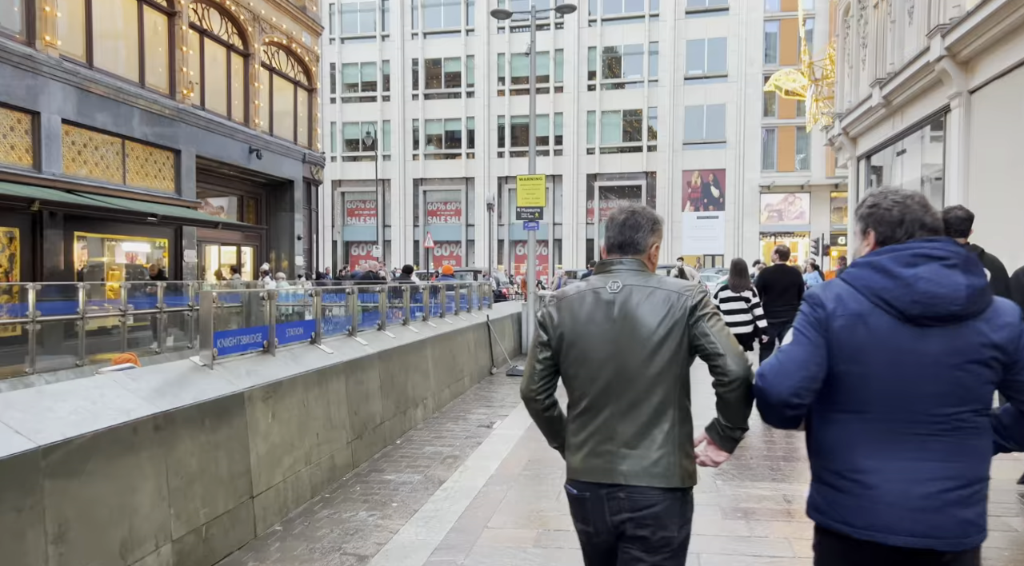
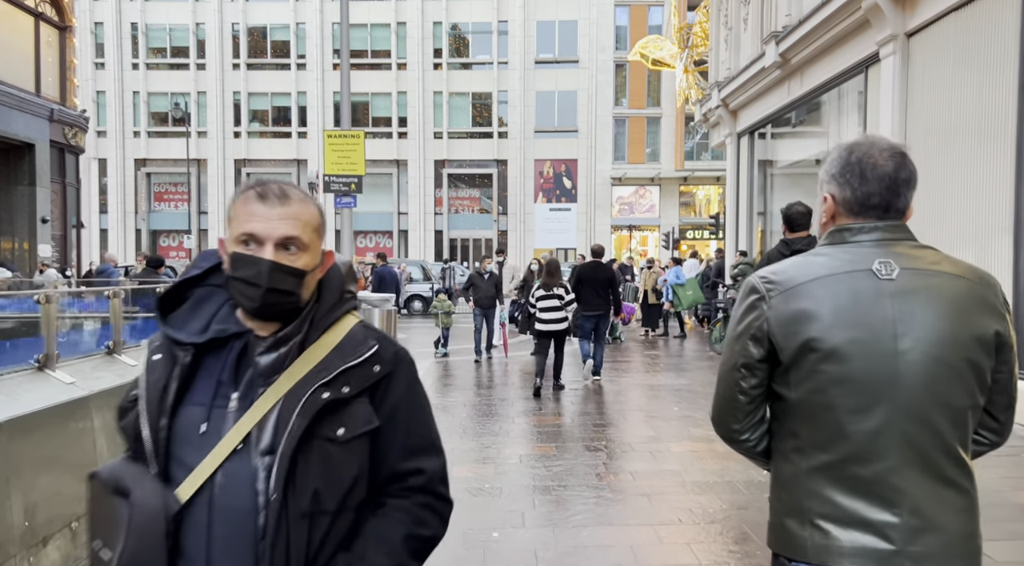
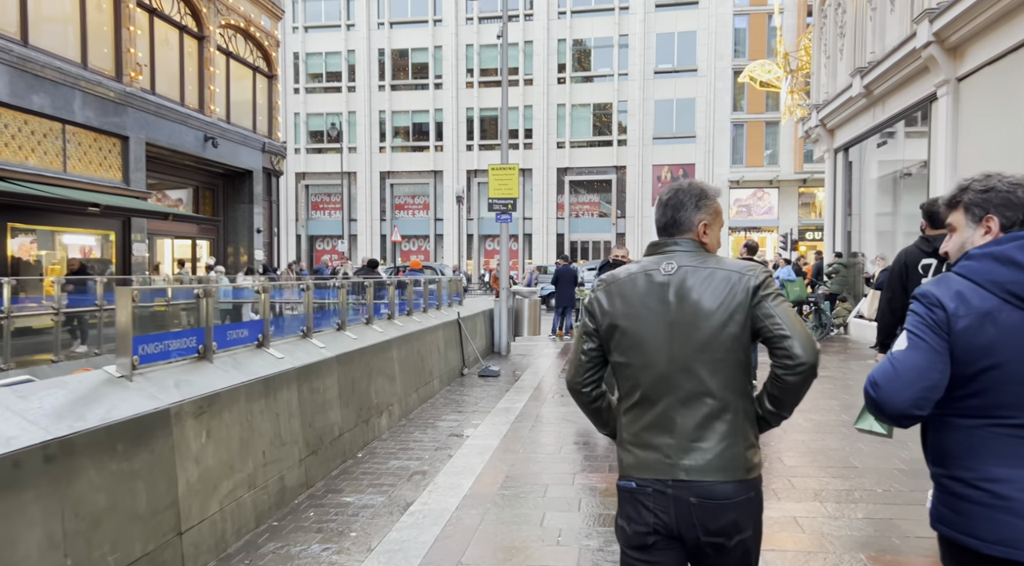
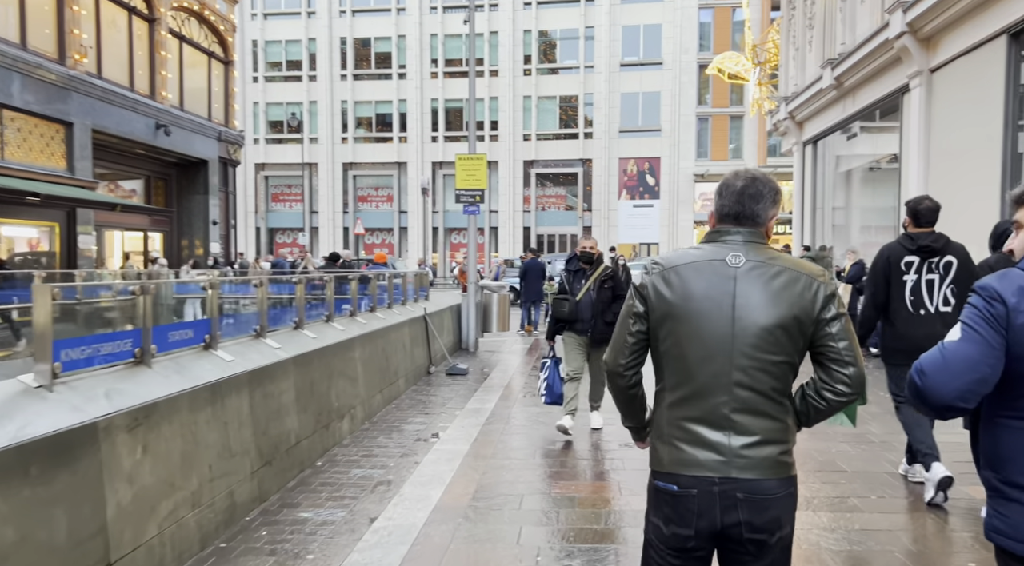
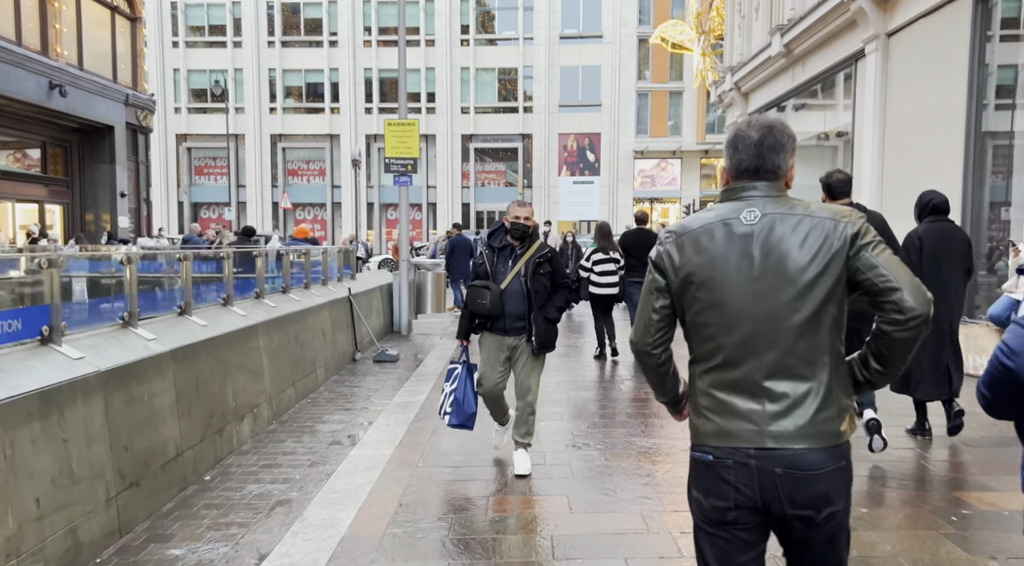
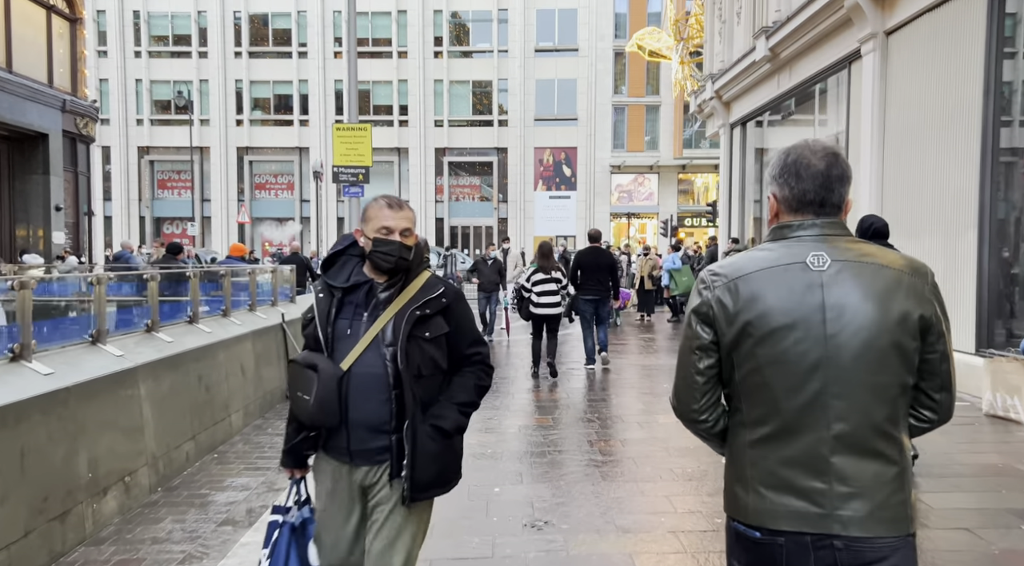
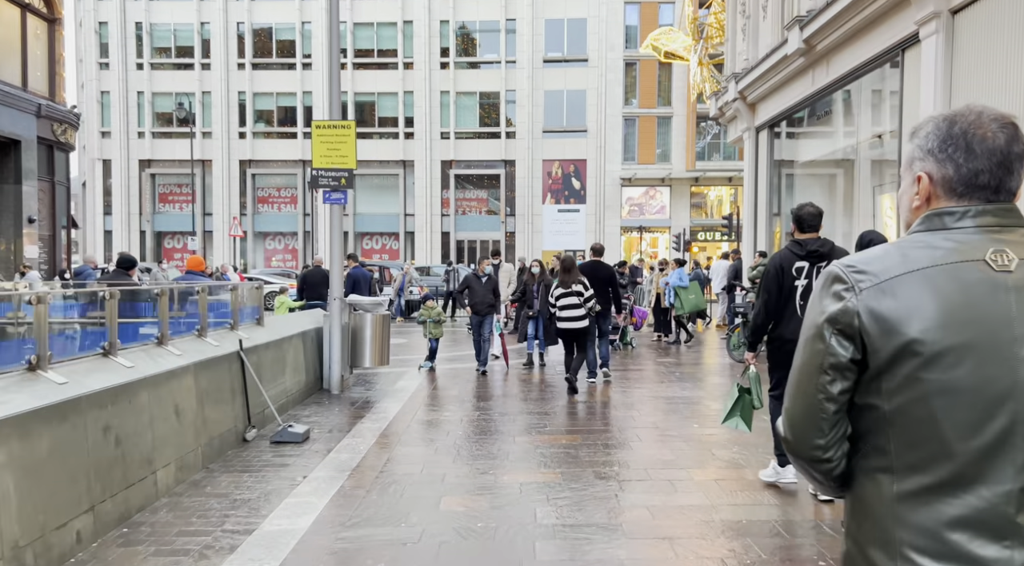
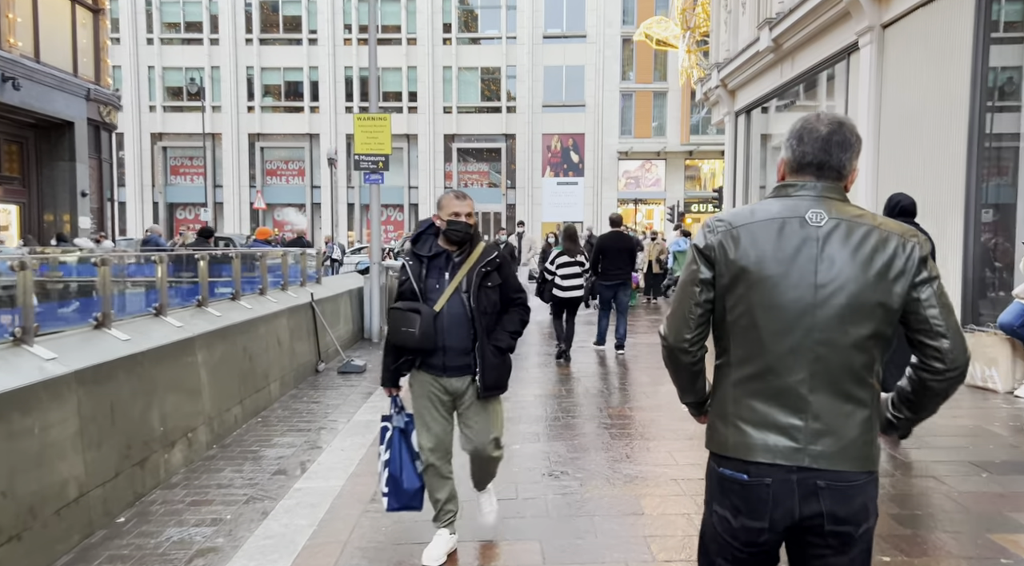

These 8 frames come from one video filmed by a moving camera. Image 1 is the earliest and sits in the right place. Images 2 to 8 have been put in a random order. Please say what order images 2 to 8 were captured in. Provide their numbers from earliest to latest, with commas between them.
3, 4, 5, 8, 6, 2, 7
